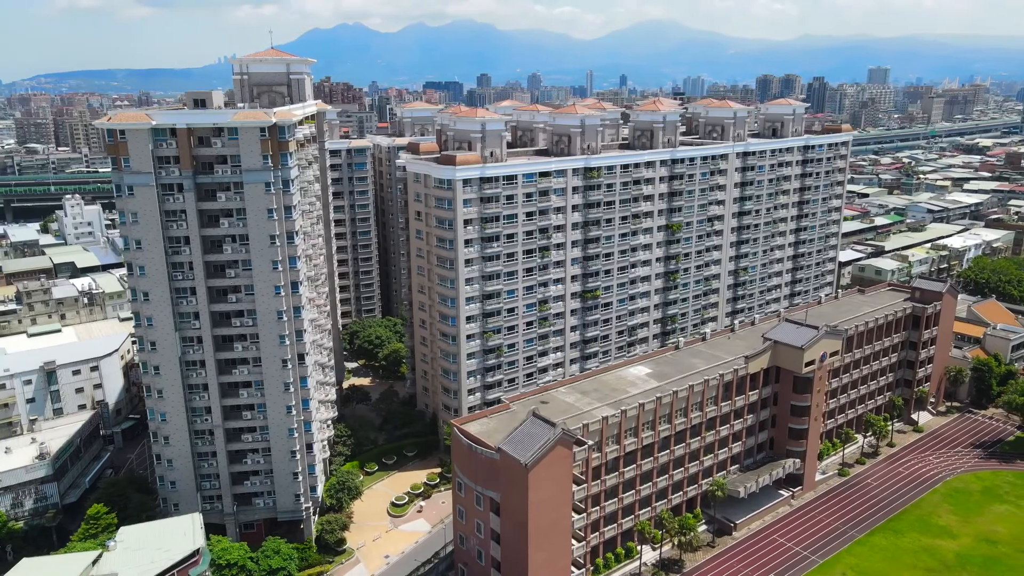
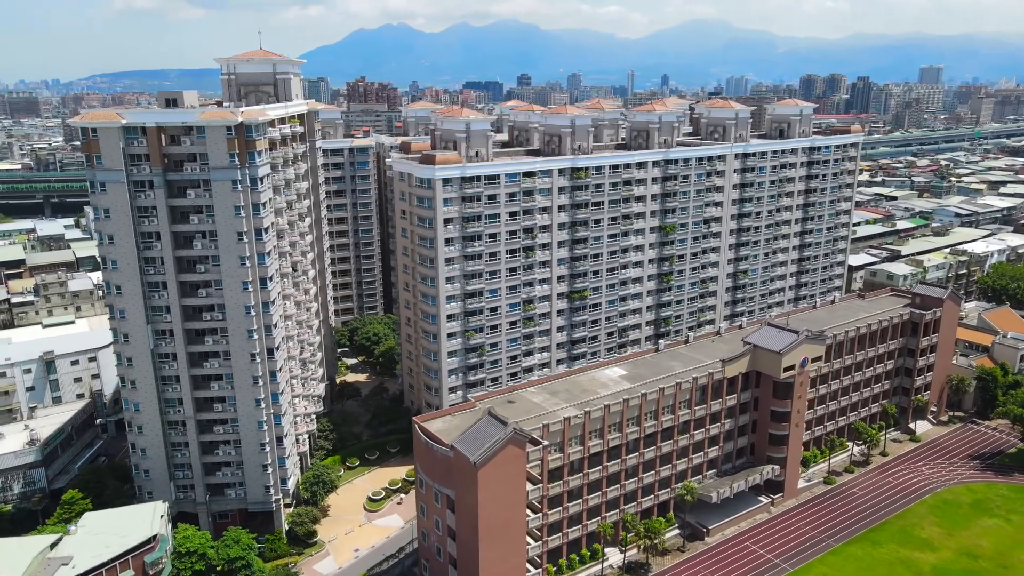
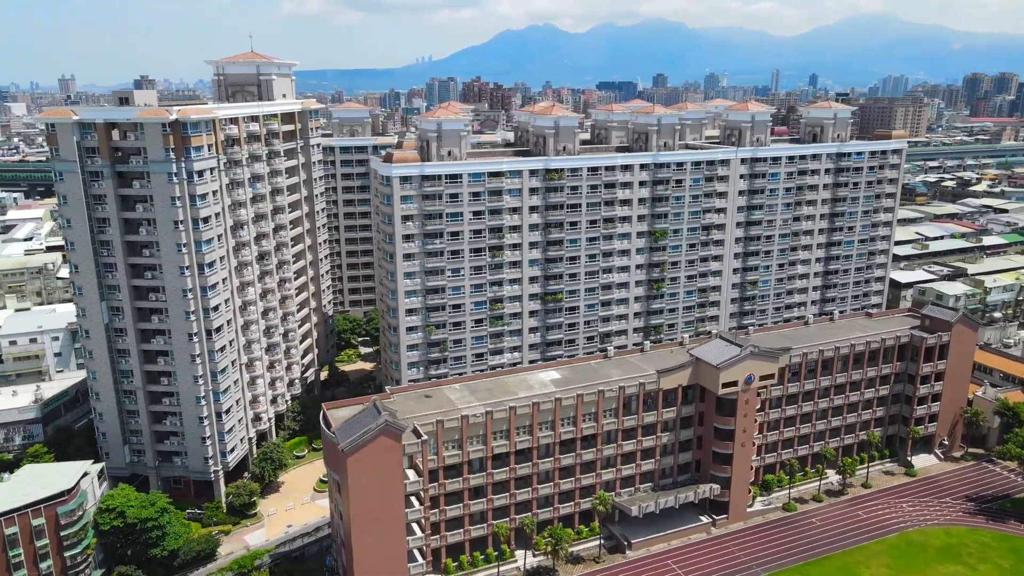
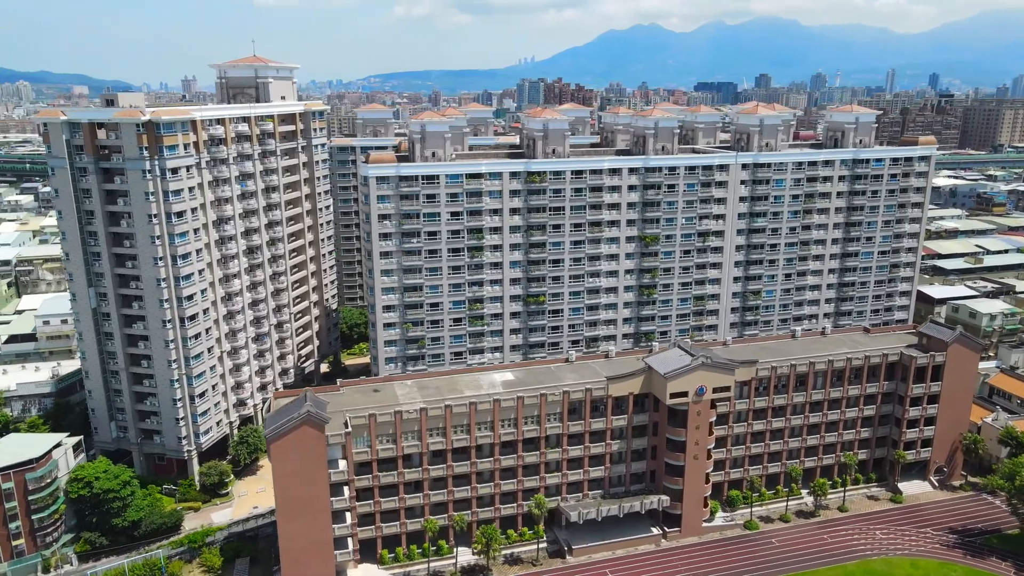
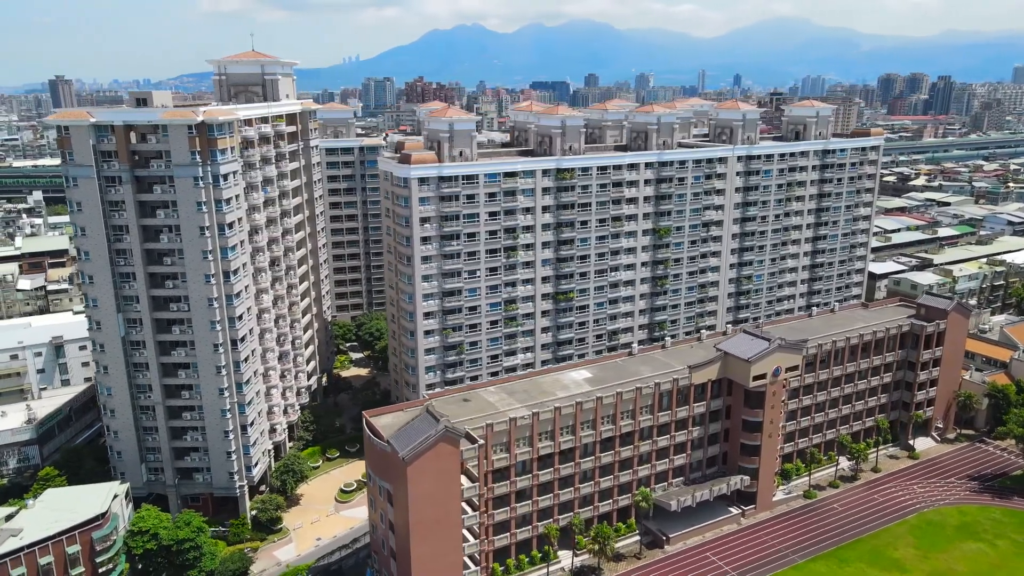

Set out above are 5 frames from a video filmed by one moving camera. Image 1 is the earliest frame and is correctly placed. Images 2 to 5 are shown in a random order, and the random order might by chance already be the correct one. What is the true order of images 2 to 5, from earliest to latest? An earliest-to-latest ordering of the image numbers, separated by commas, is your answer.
2, 5, 3, 4
